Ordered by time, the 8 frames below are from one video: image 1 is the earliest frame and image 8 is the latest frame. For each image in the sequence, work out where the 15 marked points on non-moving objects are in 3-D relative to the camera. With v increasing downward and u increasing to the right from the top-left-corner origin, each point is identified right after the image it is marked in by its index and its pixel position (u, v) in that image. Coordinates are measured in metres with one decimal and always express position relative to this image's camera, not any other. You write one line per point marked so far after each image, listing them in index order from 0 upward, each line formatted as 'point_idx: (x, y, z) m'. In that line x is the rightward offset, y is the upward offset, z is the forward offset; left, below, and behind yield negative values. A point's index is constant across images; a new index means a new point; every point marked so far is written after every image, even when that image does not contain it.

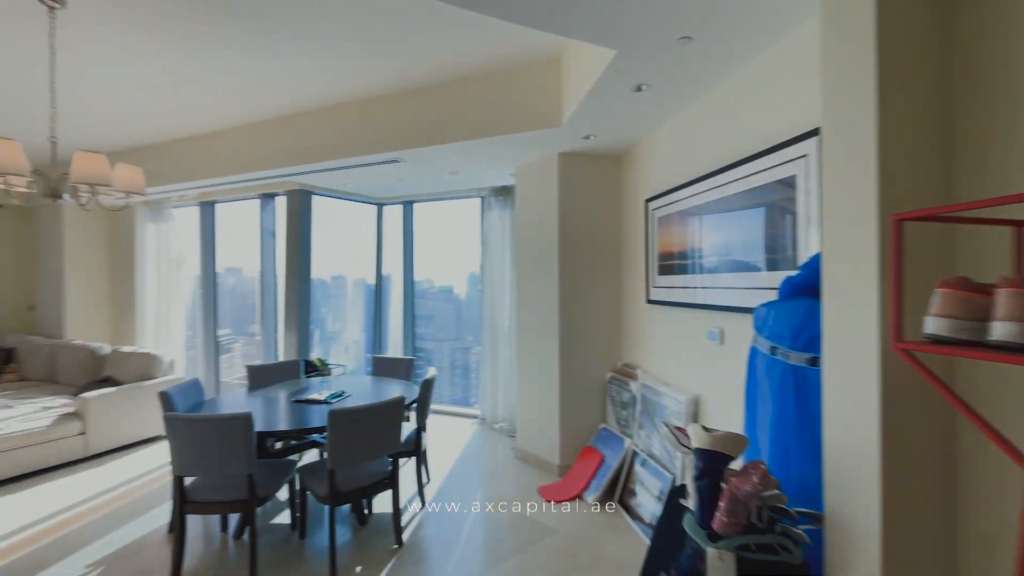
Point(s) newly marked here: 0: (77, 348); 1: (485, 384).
0: (-4.4, -0.6, +4.4) m
1: (-0.3, -1.0, +4.5) m
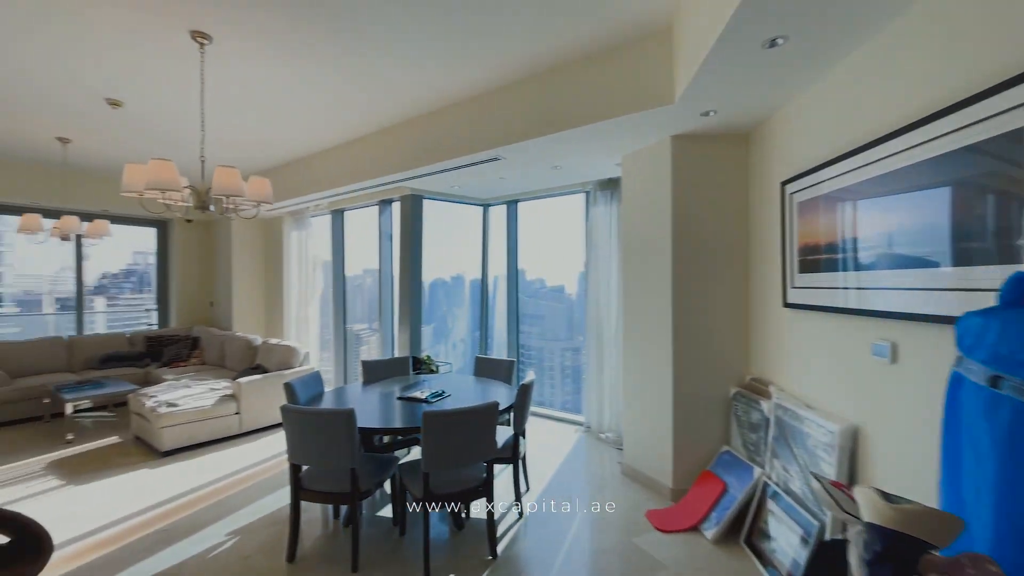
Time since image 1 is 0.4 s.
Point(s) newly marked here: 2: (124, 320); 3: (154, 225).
0: (-3.2, -0.6, +5.2) m
1: (+0.8, -1.0, +4.2) m
2: (-5.5, -0.5, +6.2) m
3: (-5.2, +0.9, +6.4) m
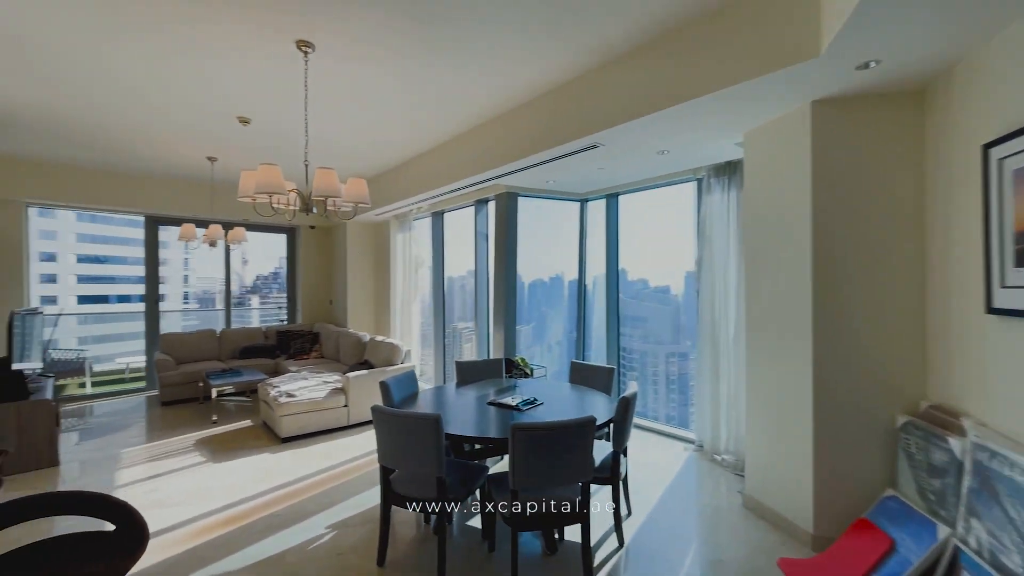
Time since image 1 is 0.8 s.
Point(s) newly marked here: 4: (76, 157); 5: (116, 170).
0: (-2.1, -0.6, +5.6) m
1: (+1.6, -1.0, +3.7) m
2: (-4.0, -0.5, +7.1) m
3: (-3.7, +0.9, +7.2) m
4: (-4.8, +1.5, +4.9) m
5: (-4.8, +1.5, +5.4) m
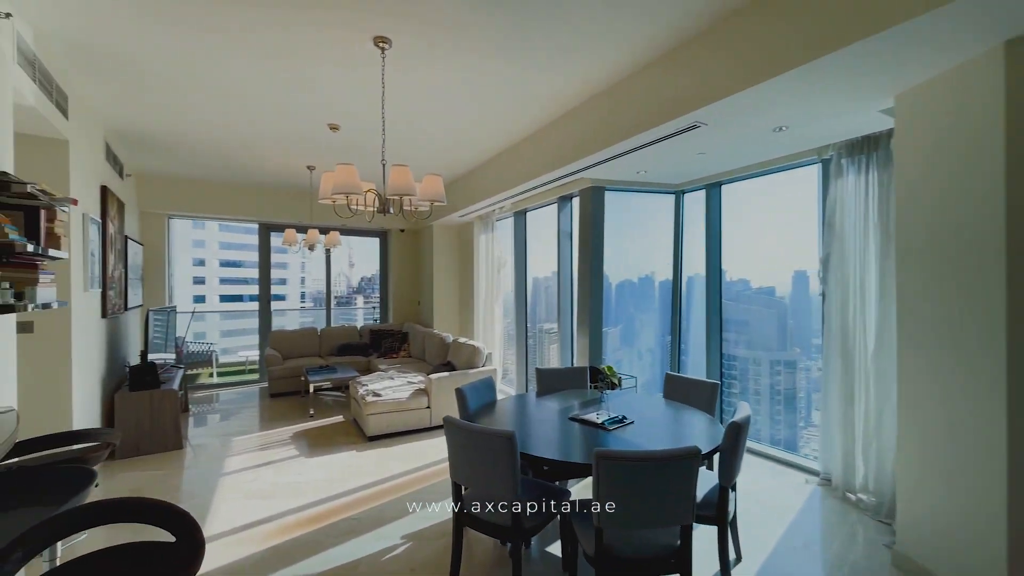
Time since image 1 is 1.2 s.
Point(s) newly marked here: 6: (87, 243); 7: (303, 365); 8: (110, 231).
0: (-1.0, -0.6, +5.6) m
1: (+2.2, -1.0, +3.1) m
2: (-2.6, -0.5, +7.5) m
3: (-2.3, +0.9, +7.5) m
4: (-3.8, +1.5, +5.5) m
5: (-3.7, +1.5, +6.0) m
6: (-3.2, +0.3, +3.3) m
7: (-2.8, -1.0, +5.9) m
8: (-3.5, +0.5, +3.9) m
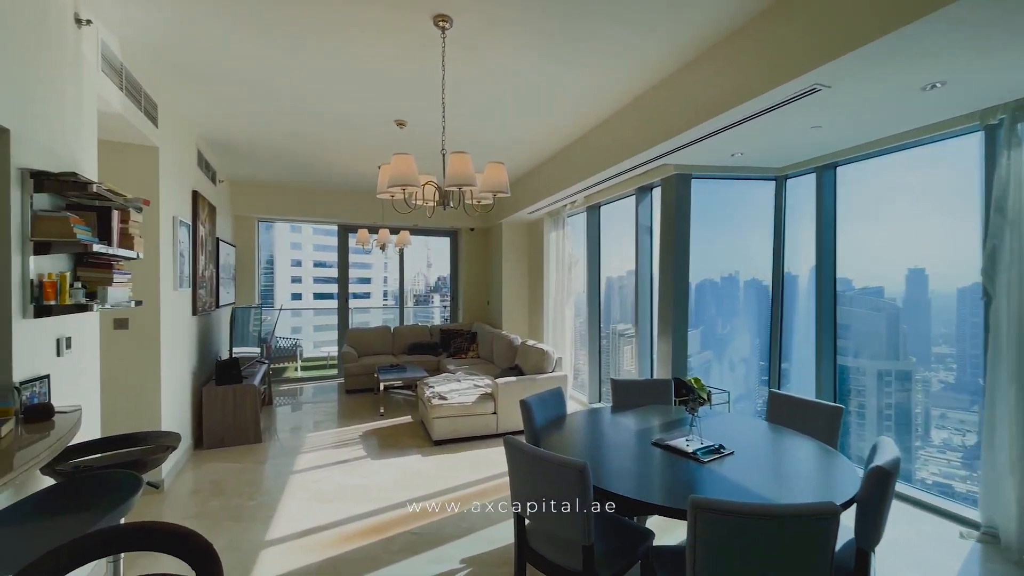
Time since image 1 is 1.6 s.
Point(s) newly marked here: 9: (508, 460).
0: (-0.1, -0.6, +5.4) m
1: (+2.7, -1.0, +2.4) m
2: (-1.4, -0.5, +7.5) m
3: (-1.1, +0.9, +7.5) m
4: (-2.9, +1.5, +5.8) m
5: (-2.8, +1.5, +6.2) m
6: (-2.6, +0.3, +3.5) m
7: (-1.9, -1.0, +6.0) m
8: (-2.9, +0.5, +4.1) m
9: (0.0, -0.7, +1.8) m
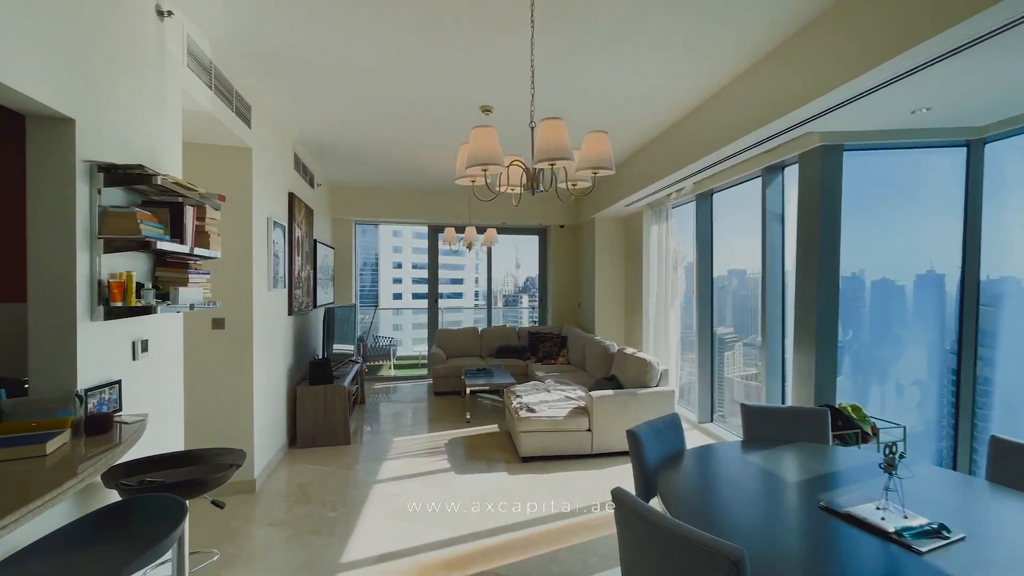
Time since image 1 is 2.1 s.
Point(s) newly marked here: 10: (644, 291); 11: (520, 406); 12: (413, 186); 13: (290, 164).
0: (+0.9, -0.6, +4.9) m
1: (+3.1, -1.0, +1.4) m
2: (+0.1, -0.5, +7.2) m
3: (+0.4, +0.9, +7.2) m
4: (-1.8, +1.5, +5.8) m
5: (-1.5, +1.5, +6.2) m
6: (-1.9, +0.3, +3.5) m
7: (-0.6, -1.0, +5.8) m
8: (-2.1, +0.5, +4.2) m
9: (+0.3, -0.7, +1.4) m
10: (+1.6, 0.0, +5.5) m
11: (+0.1, -1.0, +3.8) m
12: (-1.4, +1.5, +6.3) m
13: (-2.1, +1.2, +4.1) m
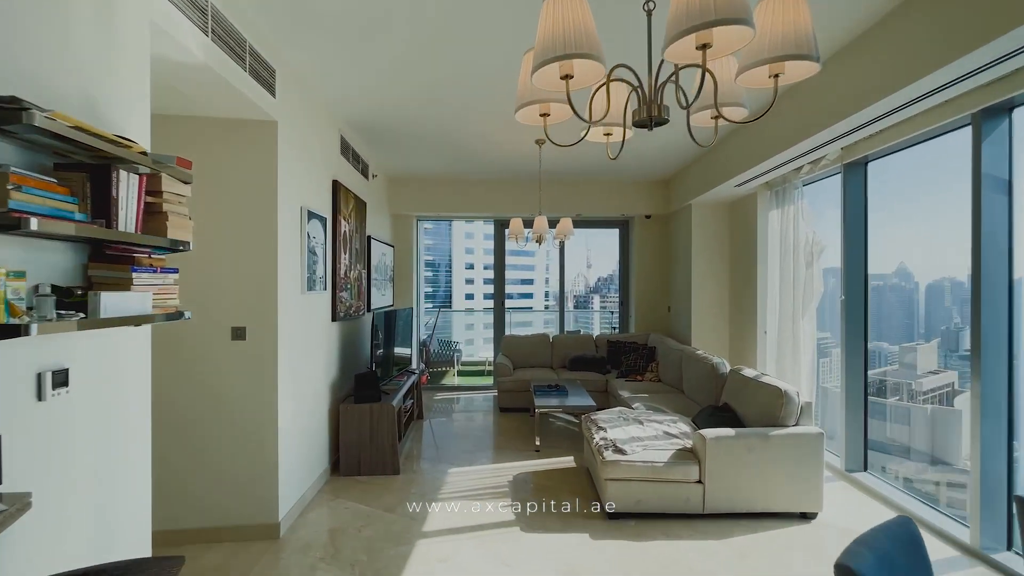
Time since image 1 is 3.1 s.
0: (+1.7, -0.7, +3.9) m
1: (+3.2, -1.0, +0.1) m
2: (+1.2, -0.5, +6.3) m
3: (+1.5, +0.9, +6.2) m
4: (-0.9, +1.5, +5.2) m
5: (-0.5, +1.4, +5.6) m
6: (-1.4, +0.3, +3.0) m
7: (+0.2, -1.0, +5.1) m
8: (-1.4, +0.5, +3.7) m
9: (+0.5, -0.7, +0.5) m
10: (+2.4, -0.1, +4.4) m
11: (+0.6, -1.0, +3.0) m
12: (-0.5, +1.4, +5.6) m
13: (-1.5, +1.1, +3.6) m
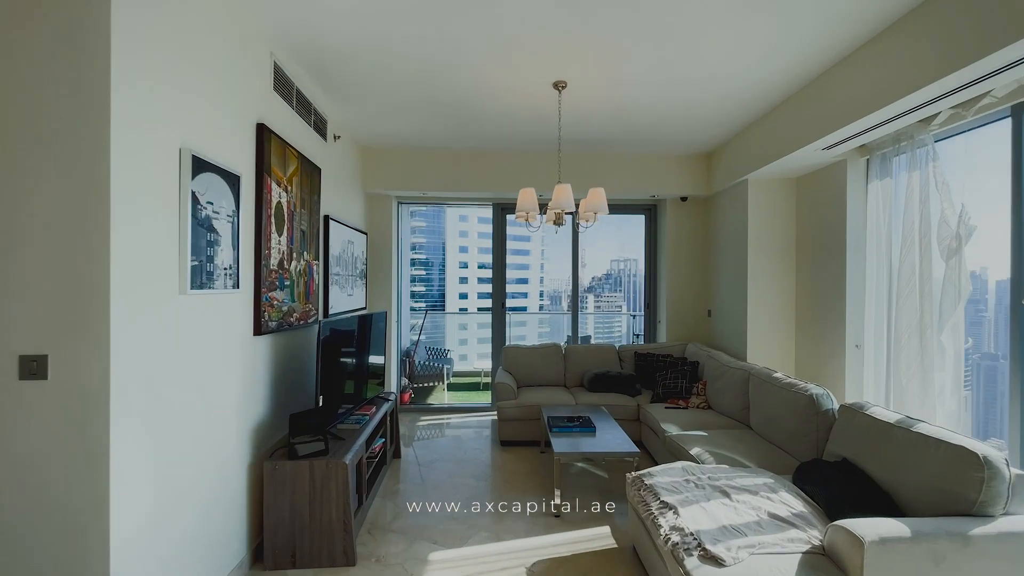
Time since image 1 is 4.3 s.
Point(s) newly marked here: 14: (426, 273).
0: (+1.7, -0.7, +2.8) m
1: (+3.3, -1.0, -1.0) m
2: (+1.2, -0.5, +5.2) m
3: (+1.5, +0.9, +5.1) m
4: (-0.8, +1.5, +4.1) m
5: (-0.5, +1.5, +4.5) m
6: (-1.3, +0.3, +1.8) m
7: (+0.3, -1.0, +3.9) m
8: (-1.3, +0.5, +2.5) m
9: (+0.6, -0.7, -0.6) m
10: (+2.5, 0.0, +3.3) m
11: (+0.7, -1.0, +1.8) m
12: (-0.4, +1.4, +4.5) m
13: (-1.4, +1.2, +2.4) m
14: (-1.0, +0.2, +5.2) m
